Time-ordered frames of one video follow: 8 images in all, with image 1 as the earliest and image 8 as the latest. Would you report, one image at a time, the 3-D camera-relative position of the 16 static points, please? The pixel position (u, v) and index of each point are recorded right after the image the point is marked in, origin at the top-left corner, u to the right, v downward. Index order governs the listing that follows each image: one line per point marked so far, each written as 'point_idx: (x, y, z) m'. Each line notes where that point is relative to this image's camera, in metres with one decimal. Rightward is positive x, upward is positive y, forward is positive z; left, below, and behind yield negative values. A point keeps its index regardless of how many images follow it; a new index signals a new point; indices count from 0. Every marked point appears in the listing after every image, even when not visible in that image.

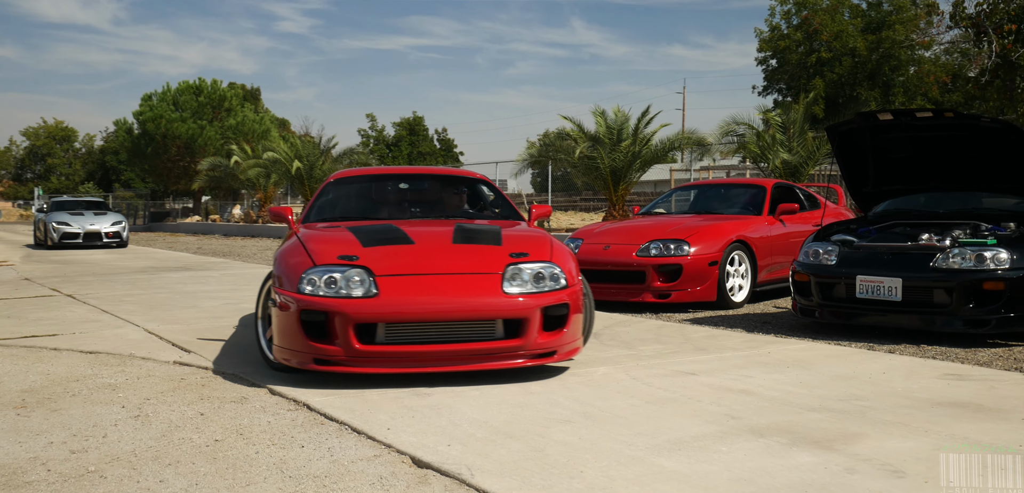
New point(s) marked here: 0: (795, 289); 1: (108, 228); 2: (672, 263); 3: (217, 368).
0: (+2.1, -0.3, +6.2) m
1: (-9.2, +0.4, +19.7) m
2: (+1.4, -0.2, +7.4) m
3: (-1.7, -0.7, +4.9) m
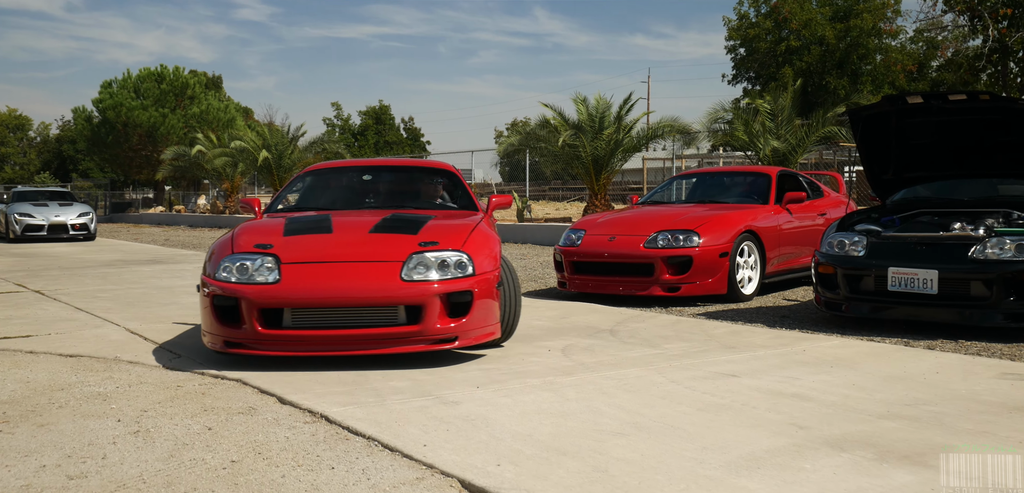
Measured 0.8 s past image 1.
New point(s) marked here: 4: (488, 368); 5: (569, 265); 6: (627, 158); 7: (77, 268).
0: (+2.1, -0.2, +5.9) m
1: (-9.6, +0.6, +19.0) m
2: (+1.4, -0.1, +7.1) m
3: (-1.6, -0.7, +4.4) m
4: (-0.1, -0.6, +4.6) m
5: (+0.5, -0.2, +7.7) m
6: (+2.4, +1.8, +17.6) m
7: (-6.1, -0.3, +11.8) m
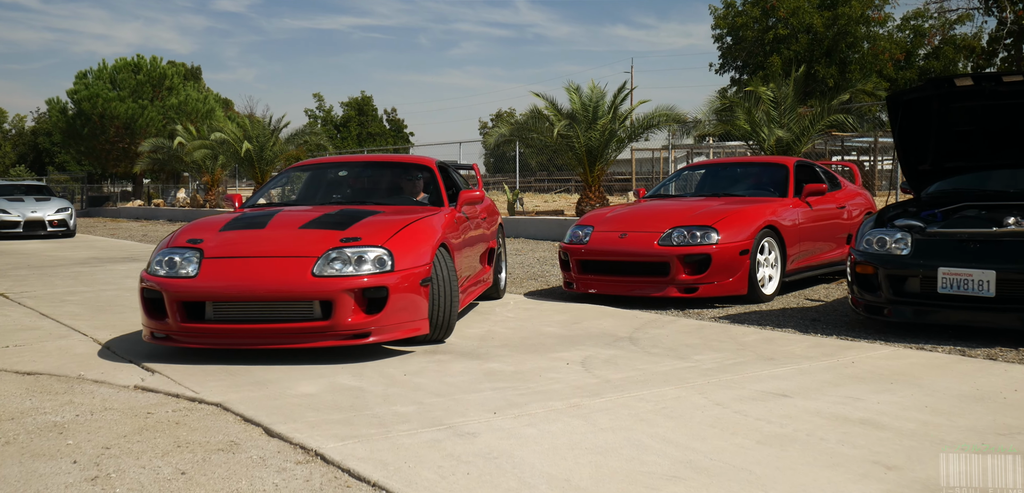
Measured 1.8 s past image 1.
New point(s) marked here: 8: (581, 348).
0: (+2.2, -0.2, +5.4) m
1: (-9.8, +0.6, +18.2) m
2: (+1.5, -0.1, +6.6) m
3: (-1.5, -0.7, +3.9) m
4: (0.0, -0.7, +4.0) m
5: (+0.5, -0.2, +7.1) m
6: (+2.2, +1.9, +17.1) m
7: (-6.1, -0.3, +11.2) m
8: (+0.4, -0.6, +5.0) m
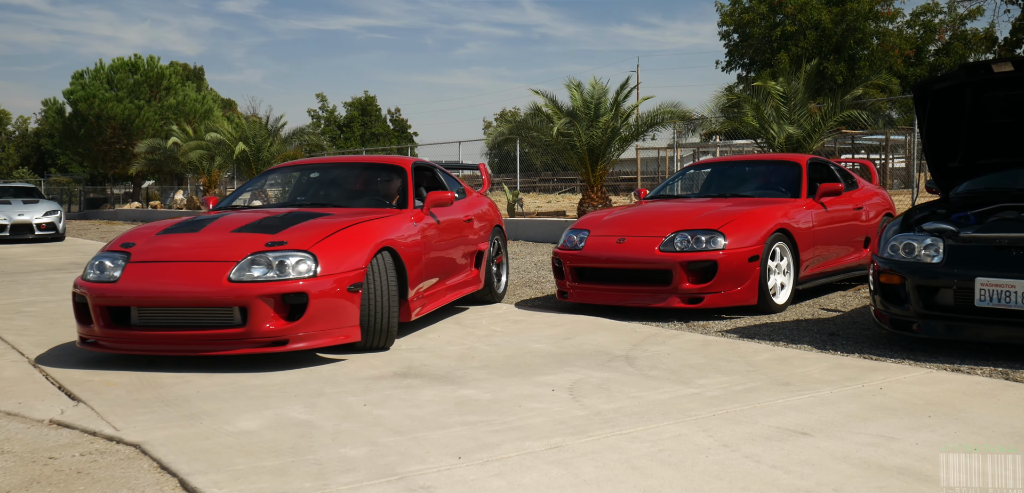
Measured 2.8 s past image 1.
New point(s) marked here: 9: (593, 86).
0: (+2.1, -0.3, +4.9) m
1: (-9.8, +0.6, +17.8) m
2: (+1.4, -0.1, +6.0) m
3: (-1.6, -0.7, +3.3) m
4: (-0.2, -0.7, +3.5) m
5: (+0.4, -0.2, +6.6) m
6: (+2.2, +1.9, +16.5) m
7: (-6.2, -0.3, +10.7) m
8: (+0.3, -0.6, +4.4) m
9: (+1.5, +3.0, +16.2) m
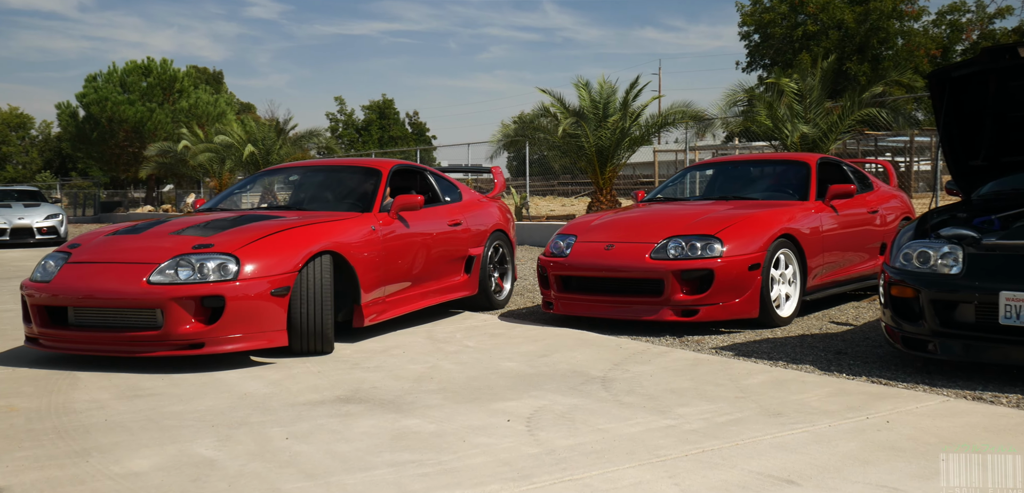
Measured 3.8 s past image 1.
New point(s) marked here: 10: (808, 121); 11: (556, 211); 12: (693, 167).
0: (+1.9, -0.3, +4.3) m
1: (-9.7, +0.5, +17.5) m
2: (+1.2, -0.1, +5.5) m
3: (-1.8, -0.8, +2.9) m
4: (-0.4, -0.7, +3.0) m
5: (+0.3, -0.2, +6.1) m
6: (+2.3, +1.8, +15.9) m
7: (-6.2, -0.4, +10.3) m
8: (+0.1, -0.7, +3.9) m
9: (+1.6, +2.9, +15.7) m
10: (+4.6, +1.9, +13.4) m
11: (+1.0, +0.8, +19.6) m
12: (+1.6, +0.7, +7.6) m
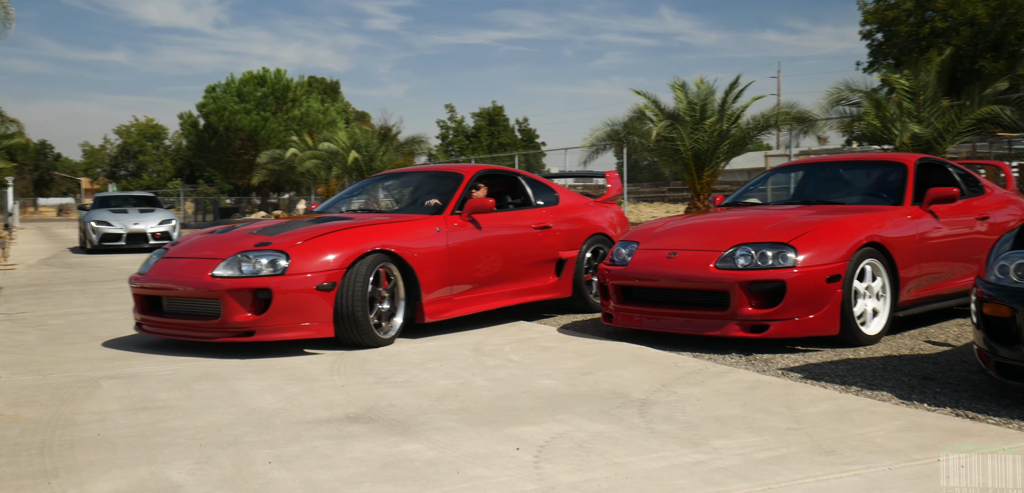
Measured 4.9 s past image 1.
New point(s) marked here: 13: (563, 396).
0: (+2.0, -0.4, +3.7) m
1: (-7.7, +0.4, +18.3) m
2: (+1.5, -0.2, +5.0) m
3: (-1.8, -0.8, +2.8) m
4: (-0.4, -0.8, +2.7) m
5: (+0.7, -0.3, +5.6) m
6: (+4.0, +1.7, +15.2) m
7: (-5.2, -0.4, +10.7) m
8: (+0.2, -0.7, +3.6) m
9: (+3.3, +2.8, +15.0) m
10: (+5.9, +1.8, +12.3) m
11: (+3.1, +0.7, +19.0) m
12: (+2.2, +0.6, +7.0) m
13: (+0.2, -0.7, +4.0) m
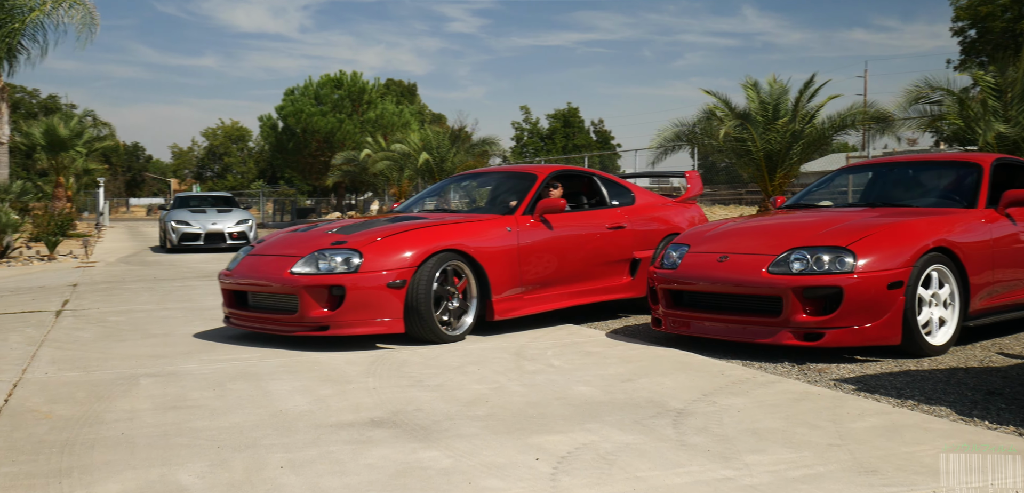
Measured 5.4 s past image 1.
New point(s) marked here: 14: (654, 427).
0: (+2.2, -0.4, +3.4) m
1: (-6.3, +0.4, +18.8) m
2: (+1.7, -0.2, +4.7) m
3: (-1.8, -0.8, +2.8) m
4: (-0.4, -0.8, +2.6) m
5: (+1.0, -0.3, +5.5) m
6: (+5.1, +1.6, +14.7) m
7: (-4.5, -0.4, +11.0) m
8: (+0.3, -0.7, +3.4) m
9: (+4.4, +2.8, +14.6) m
10: (+6.8, +1.8, +11.7) m
11: (+4.6, +0.6, +18.6) m
12: (+2.6, +0.6, +6.6) m
13: (+0.4, -0.7, +3.9) m
14: (+0.6, -0.7, +3.5) m
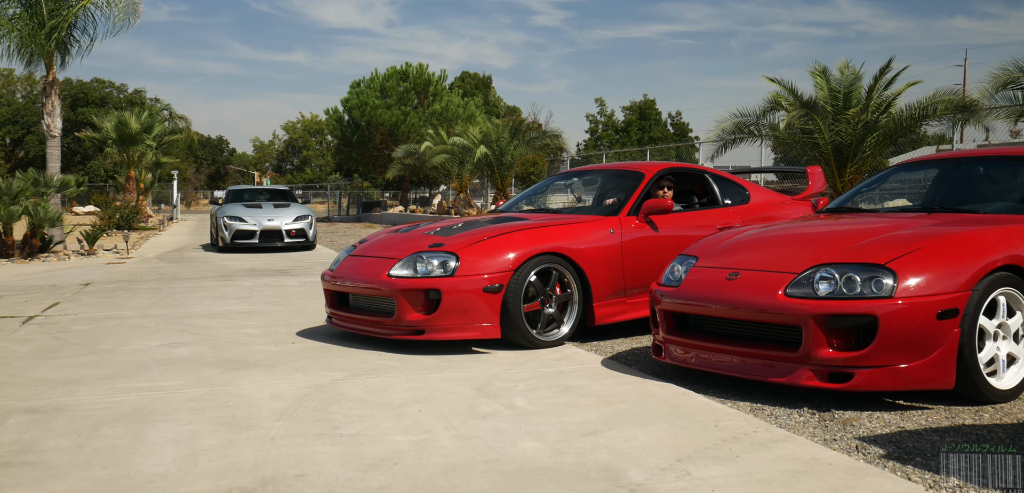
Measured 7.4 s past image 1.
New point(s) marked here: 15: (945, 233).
0: (+1.8, -0.5, +2.4) m
1: (-5.1, +0.5, +18.5) m
2: (+1.5, -0.3, +3.7) m
3: (-2.2, -0.9, +2.2) m
4: (-0.8, -0.9, +1.8) m
5: (+0.8, -0.4, +4.5) m
6: (+5.8, +1.6, +13.3) m
7: (-4.1, -0.4, +10.6) m
8: (0.0, -0.8, +2.6) m
9: (+5.1, +2.8, +13.3) m
10: (+7.2, +1.7, +10.2) m
11: (+5.7, +0.6, +17.2) m
12: (+2.5, +0.5, +5.6) m
13: (+0.1, -0.8, +3.0) m
14: (+0.2, -0.8, +2.6) m
15: (+2.0, 0.0, +4.0) m
